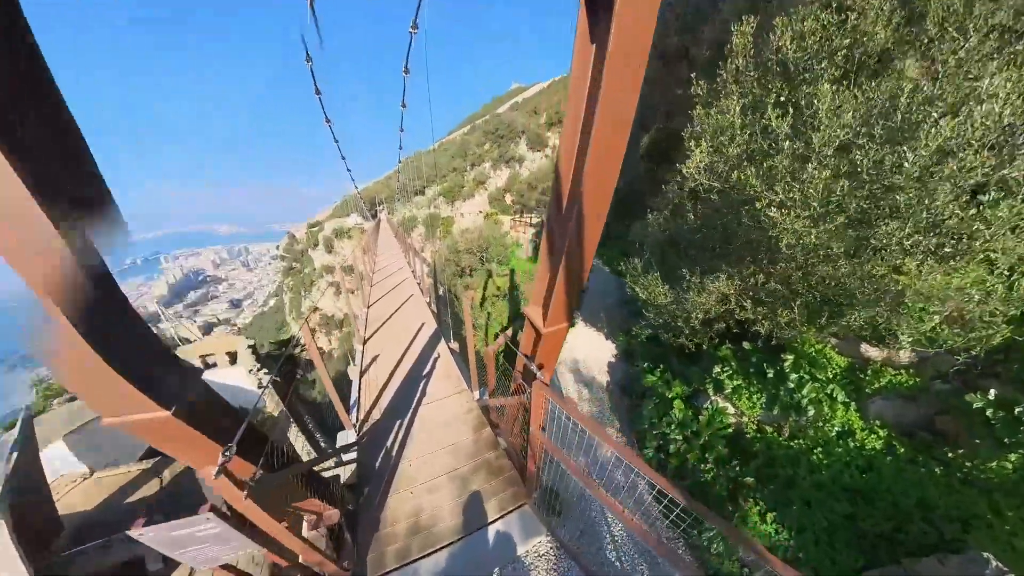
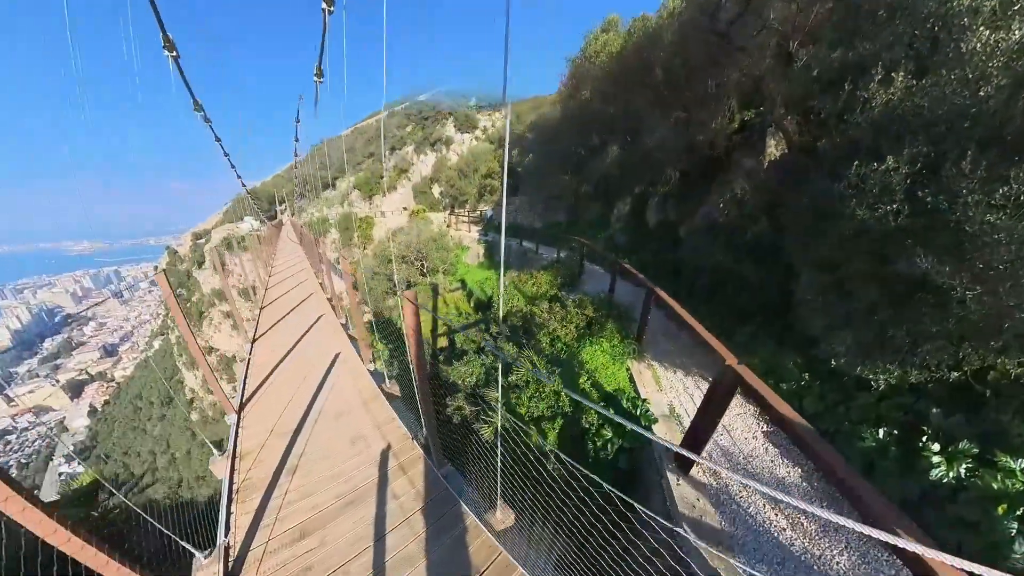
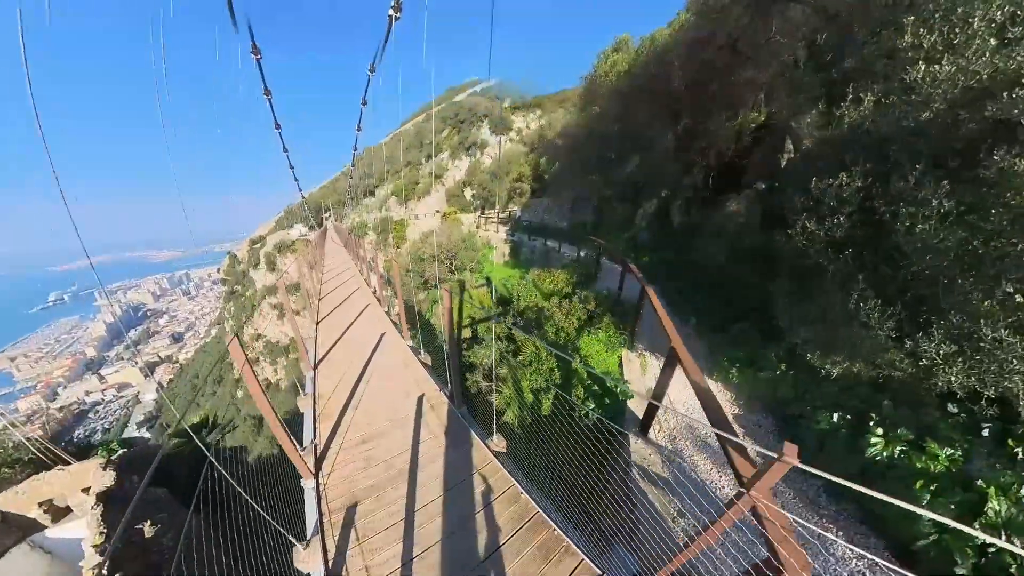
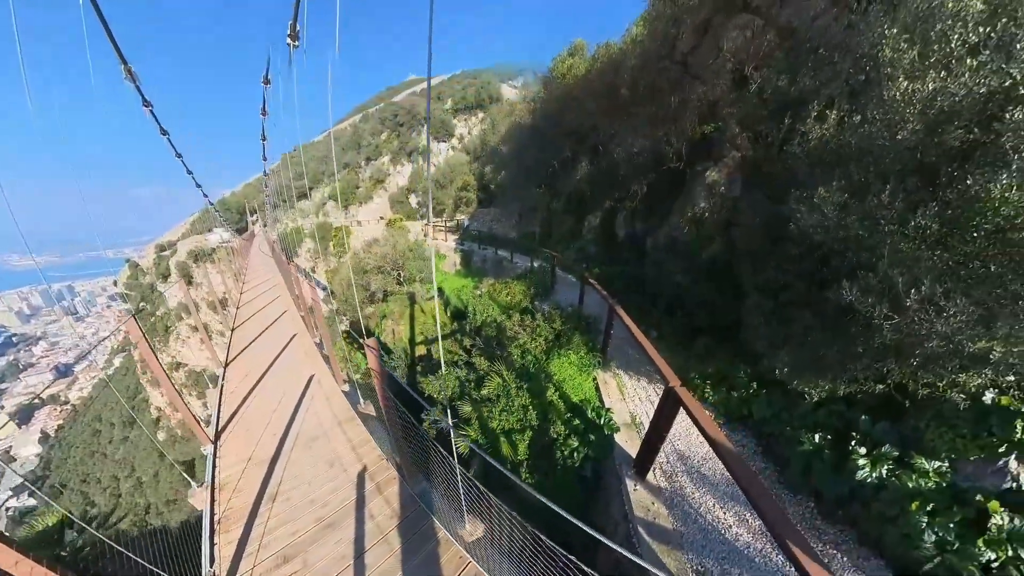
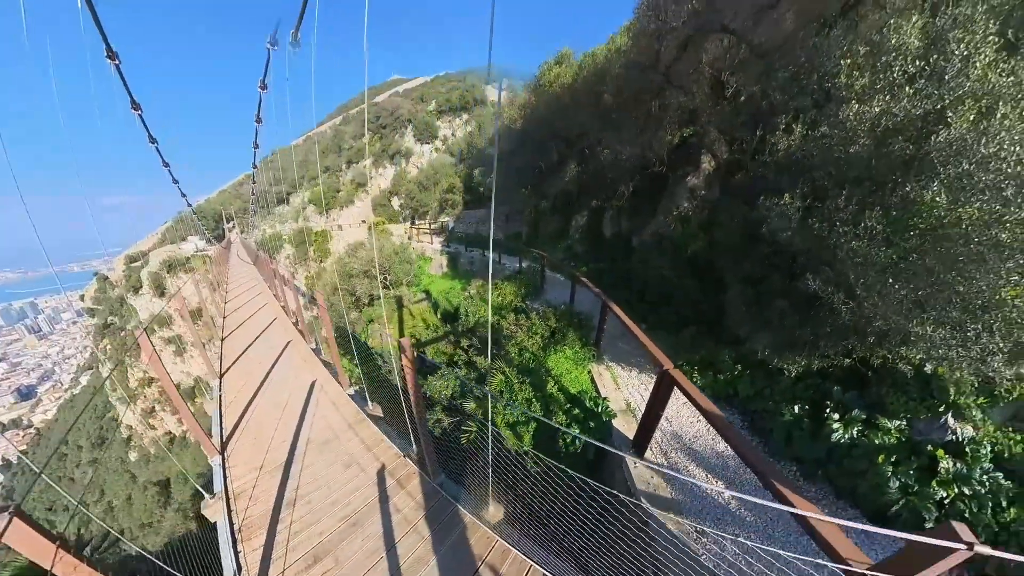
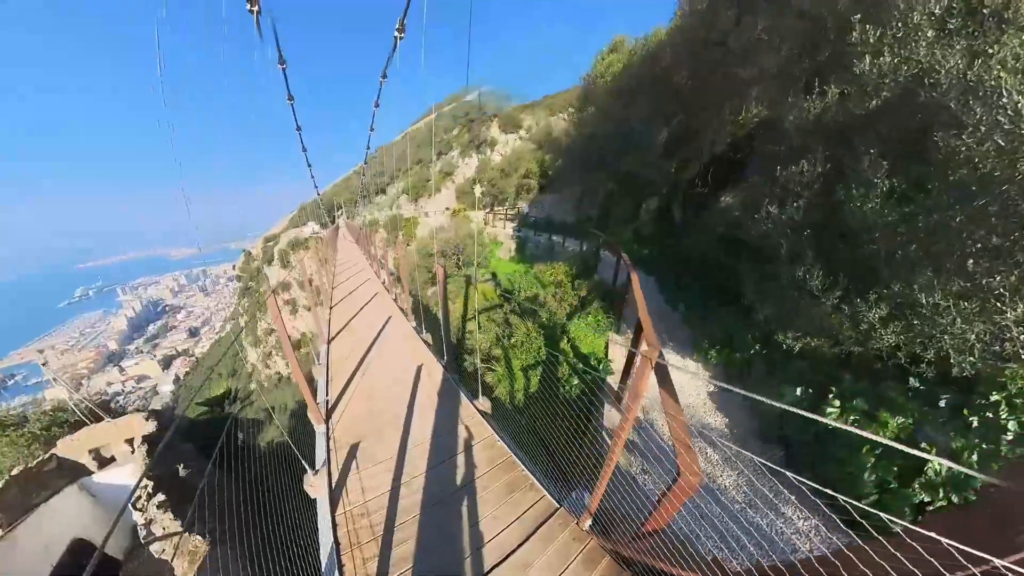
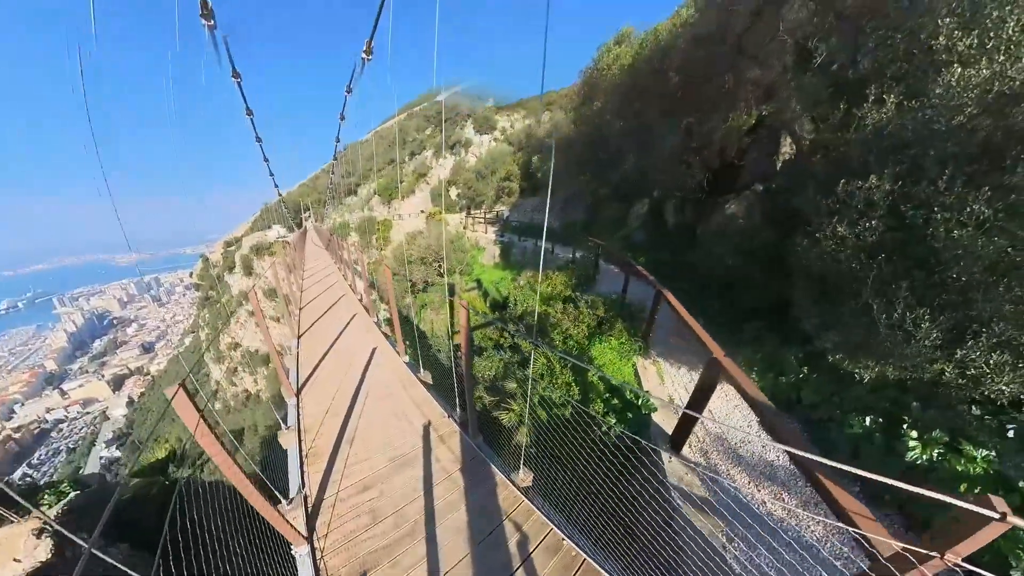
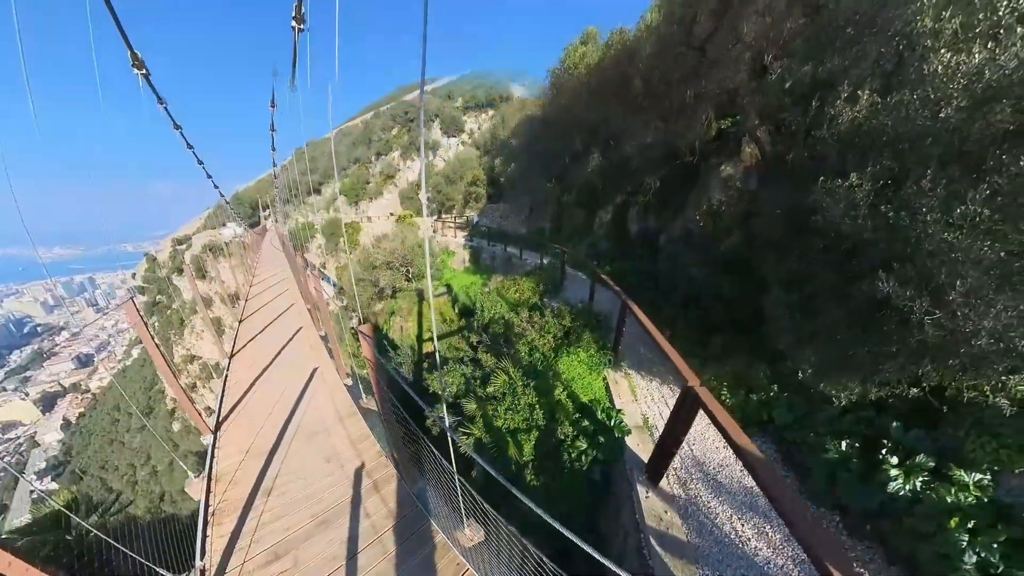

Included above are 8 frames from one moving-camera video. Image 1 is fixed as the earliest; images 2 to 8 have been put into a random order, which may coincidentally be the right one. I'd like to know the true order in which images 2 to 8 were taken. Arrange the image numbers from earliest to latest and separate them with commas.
6, 3, 7, 2, 8, 4, 5
